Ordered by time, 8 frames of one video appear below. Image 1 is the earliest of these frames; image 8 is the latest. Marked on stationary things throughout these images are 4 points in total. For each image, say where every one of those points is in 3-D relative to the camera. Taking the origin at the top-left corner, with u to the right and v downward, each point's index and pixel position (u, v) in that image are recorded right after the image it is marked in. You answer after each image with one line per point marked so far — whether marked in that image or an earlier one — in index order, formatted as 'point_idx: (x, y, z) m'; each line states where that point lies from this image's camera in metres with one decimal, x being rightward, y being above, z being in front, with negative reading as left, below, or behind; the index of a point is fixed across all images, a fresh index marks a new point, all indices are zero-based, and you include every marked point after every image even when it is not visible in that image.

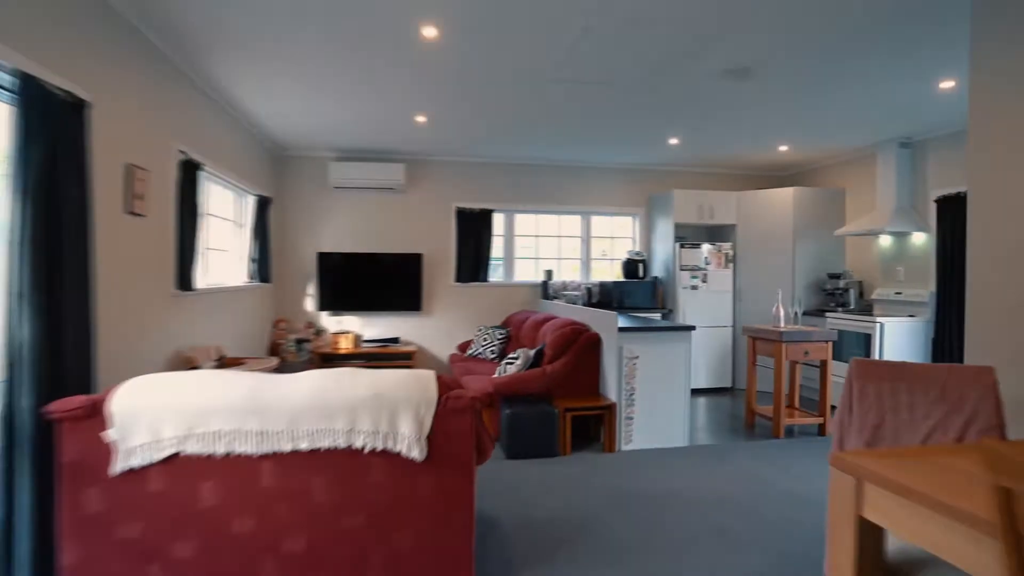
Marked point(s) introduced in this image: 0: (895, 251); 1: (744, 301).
0: (+3.2, +0.3, +5.1) m
1: (+2.2, -0.1, +5.8) m
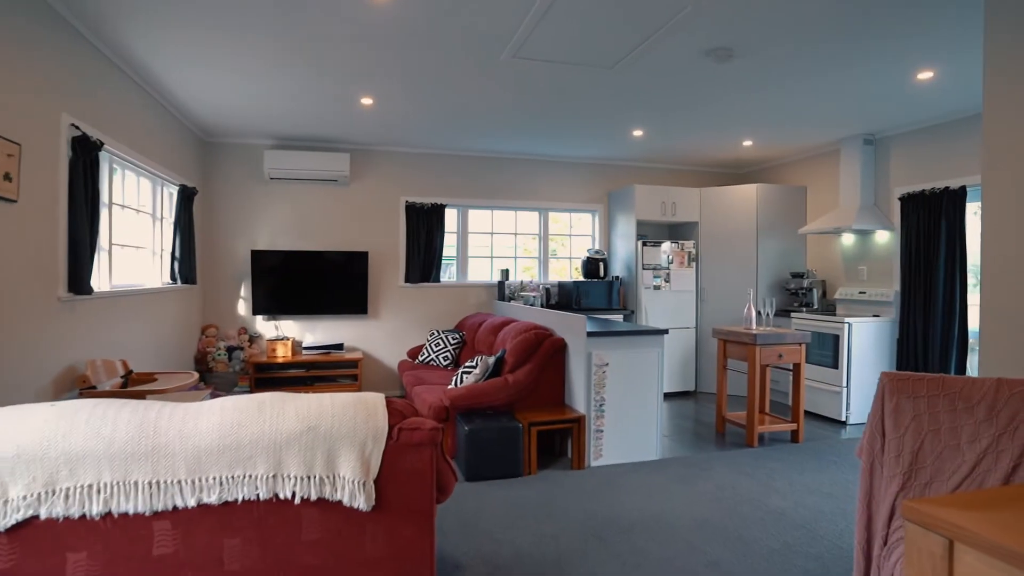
0: (+2.9, +0.3, +5.0) m
1: (+1.8, -0.1, +5.7) m
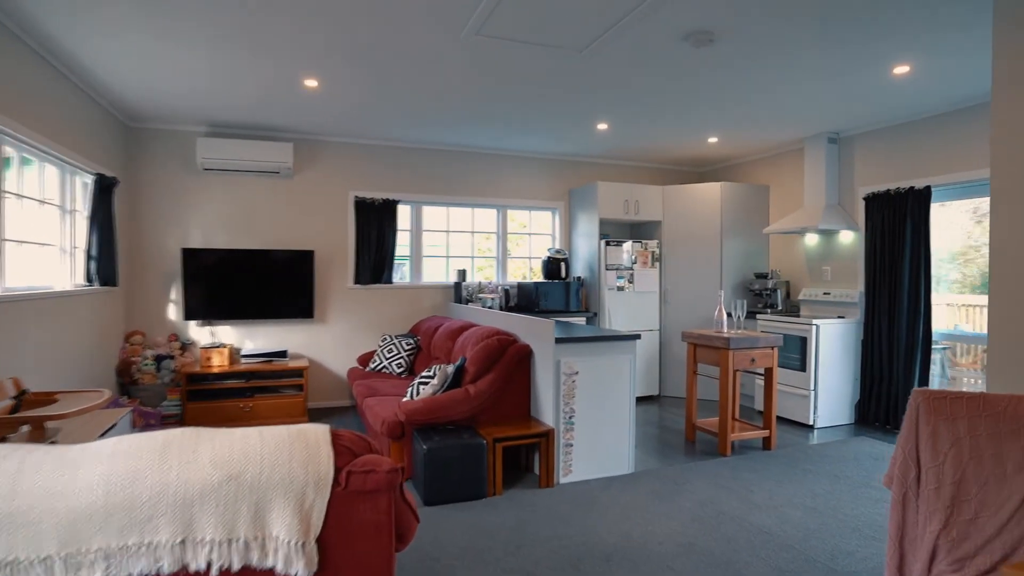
0: (+2.5, +0.3, +5.0) m
1: (+1.4, -0.1, +5.5) m
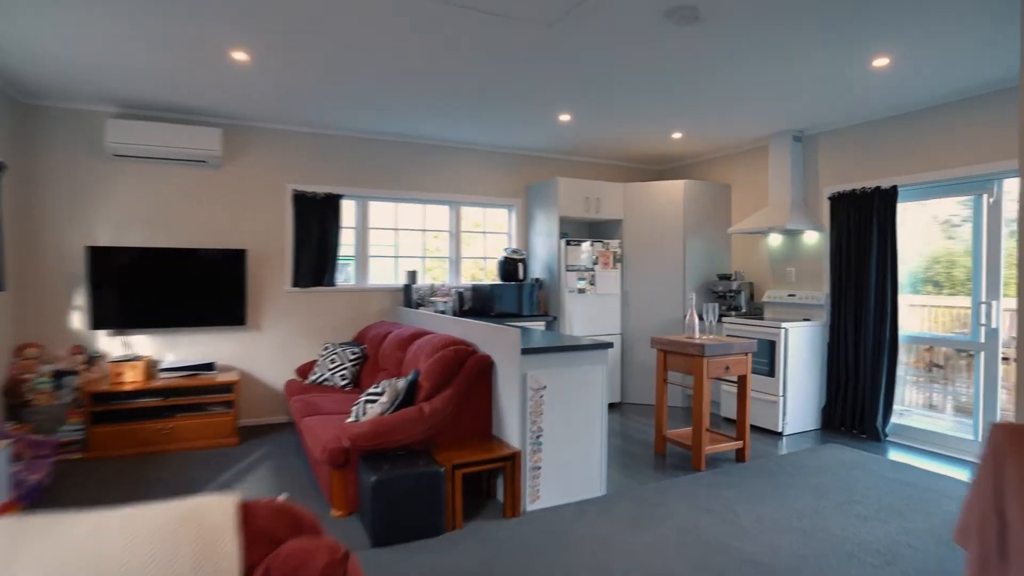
0: (+2.2, +0.3, +4.8) m
1: (+1.0, -0.1, +5.3) m
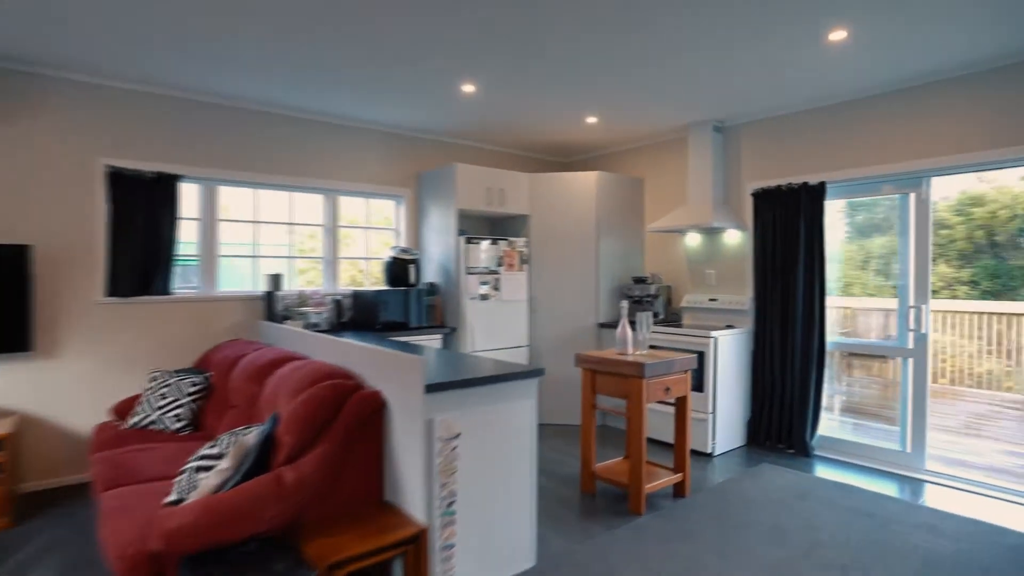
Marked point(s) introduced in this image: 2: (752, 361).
0: (+1.4, +0.3, +4.4) m
1: (+0.2, -0.2, +4.7) m
2: (+1.6, -0.5, +4.1) m
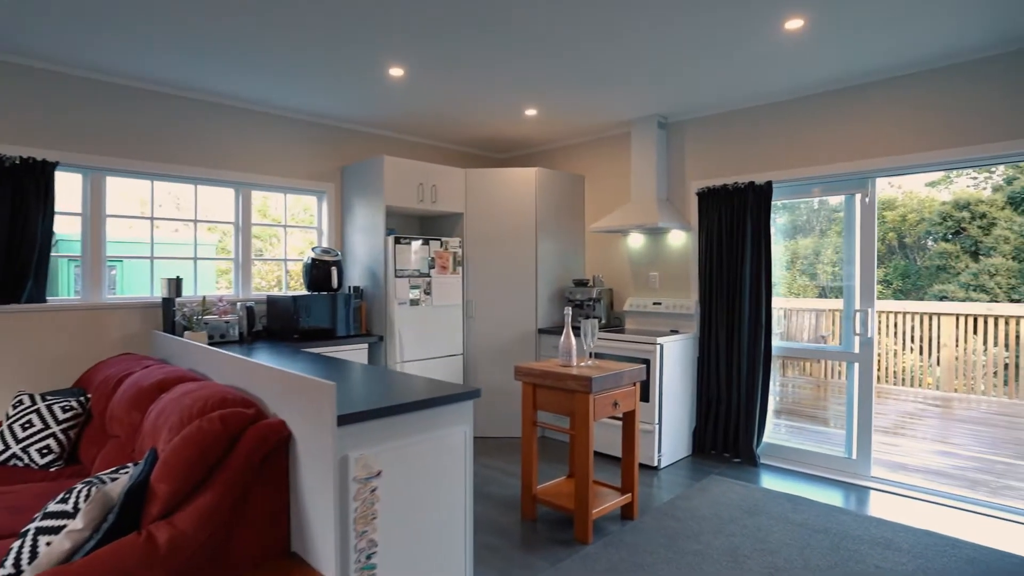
0: (+0.9, +0.2, +4.3) m
1: (-0.3, -0.2, +4.4) m
2: (+1.2, -0.5, +4.0) m
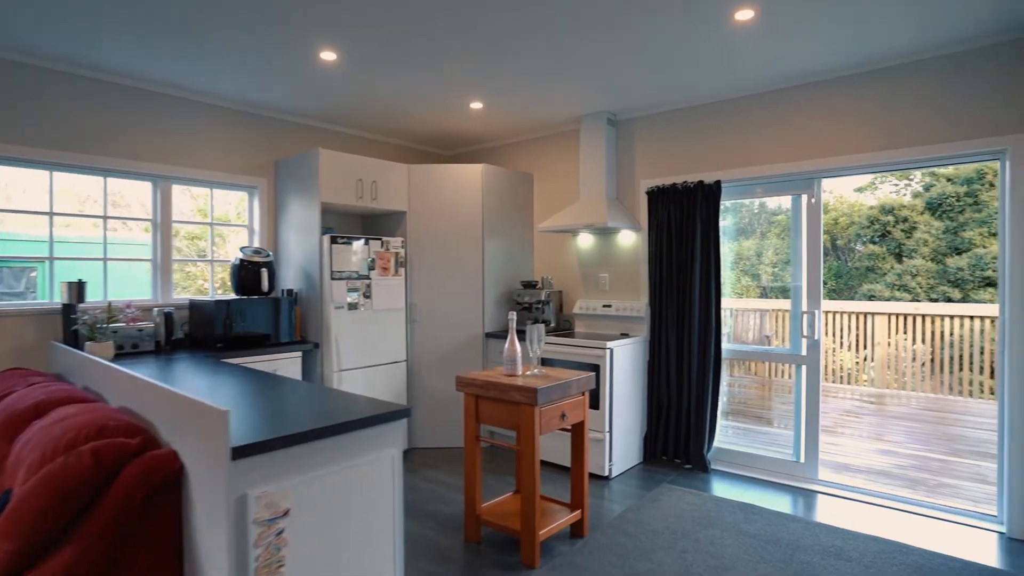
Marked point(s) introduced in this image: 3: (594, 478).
0: (+0.6, +0.2, +4.1) m
1: (-0.6, -0.2, +4.1) m
2: (+0.9, -0.5, +3.8) m
3: (+0.5, -1.1, +3.5) m
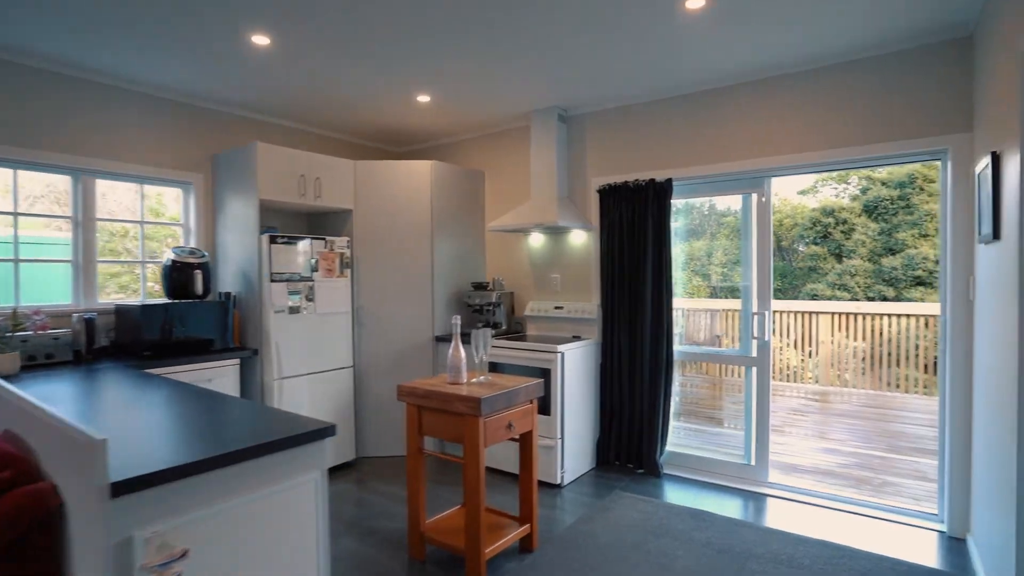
0: (+0.2, +0.2, +4.0) m
1: (-1.0, -0.2, +4.0) m
2: (+0.5, -0.5, +3.8) m
3: (+0.2, -1.1, +3.4) m
